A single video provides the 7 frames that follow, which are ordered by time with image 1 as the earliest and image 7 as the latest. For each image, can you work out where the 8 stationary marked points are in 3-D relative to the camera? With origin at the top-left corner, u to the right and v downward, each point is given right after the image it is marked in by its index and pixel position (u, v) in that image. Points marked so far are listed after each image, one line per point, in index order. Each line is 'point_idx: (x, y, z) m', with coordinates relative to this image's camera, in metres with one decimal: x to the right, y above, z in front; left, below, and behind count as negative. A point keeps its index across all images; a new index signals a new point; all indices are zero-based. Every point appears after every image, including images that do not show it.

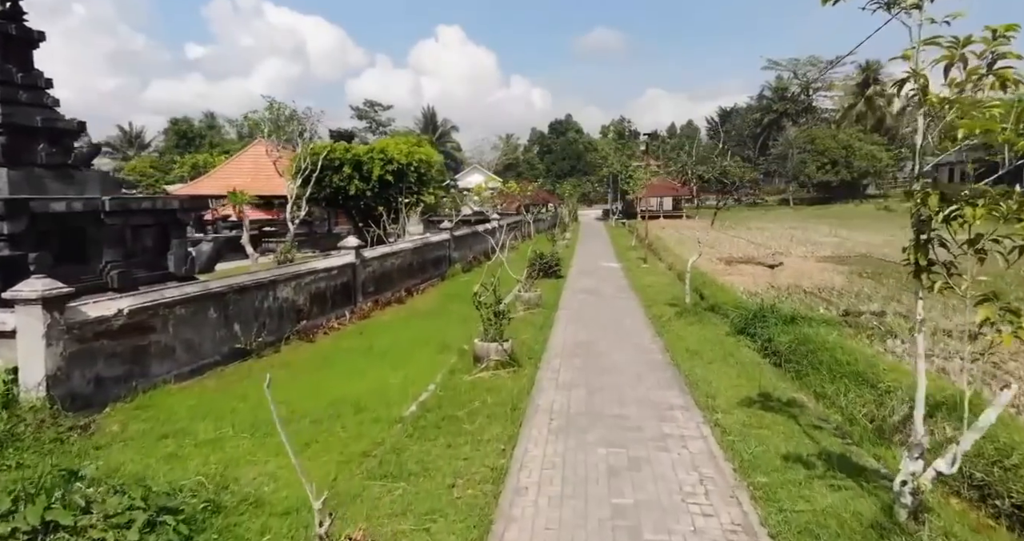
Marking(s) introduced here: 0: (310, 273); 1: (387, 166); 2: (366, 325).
0: (-3.5, -0.1, +11.3) m
1: (-3.4, +2.8, +17.5) m
2: (-2.7, -1.0, +12.1) m
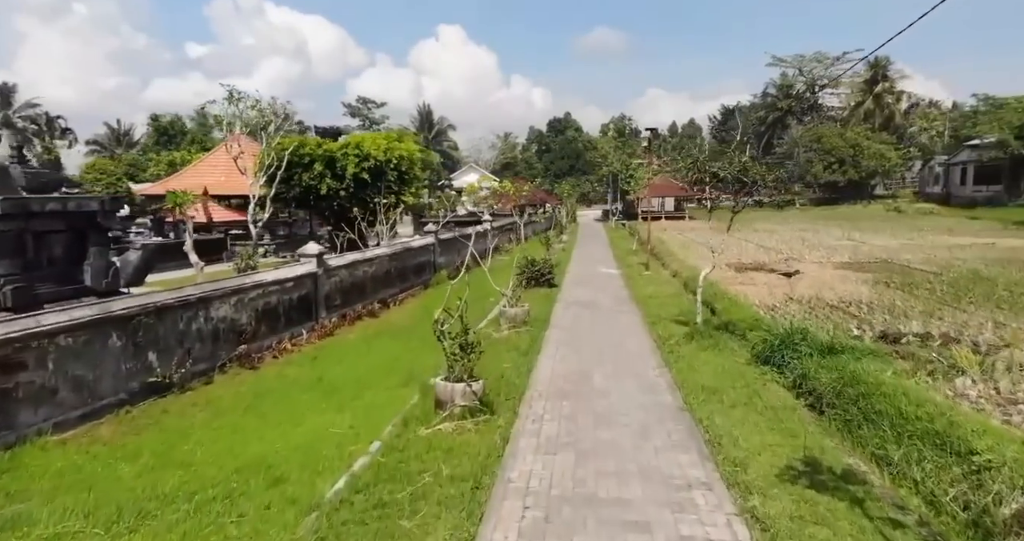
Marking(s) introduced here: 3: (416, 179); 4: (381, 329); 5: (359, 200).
0: (-3.8, -0.2, +9.7) m
1: (-3.6, +2.6, +15.9) m
2: (-3.0, -1.2, +10.4) m
3: (-2.6, +2.5, +17.5) m
4: (-2.4, -1.1, +11.9) m
5: (-3.8, +1.8, +16.3) m
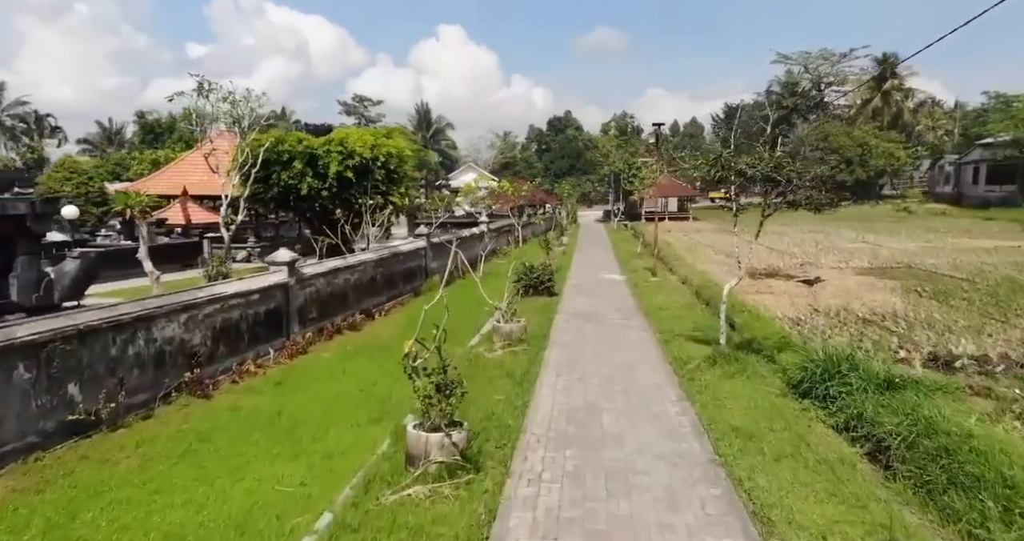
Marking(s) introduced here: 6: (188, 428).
0: (-3.9, -0.4, +8.4) m
1: (-3.7, +2.4, +14.6) m
2: (-3.1, -1.4, +9.2) m
3: (-2.7, +2.3, +16.3) m
4: (-2.5, -1.2, +10.6) m
5: (-3.9, +1.6, +15.1) m
6: (-3.3, -1.6, +6.7) m
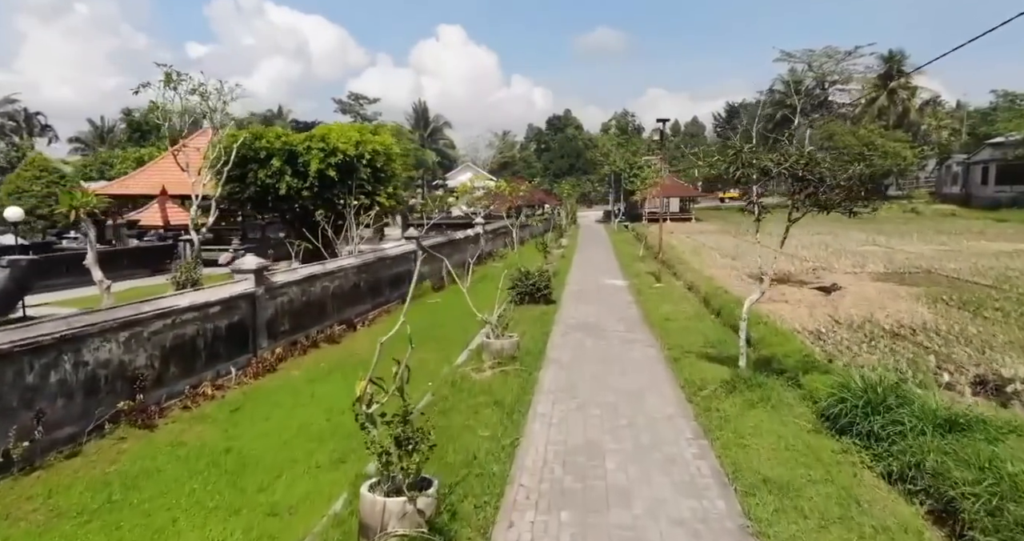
0: (-4.0, -0.5, +7.4) m
1: (-3.8, +2.3, +13.6) m
2: (-3.2, -1.5, +8.2) m
3: (-2.8, +2.2, +15.3) m
4: (-2.6, -1.3, +9.6) m
5: (-4.0, +1.5, +14.0) m
6: (-3.4, -1.7, +5.6) m
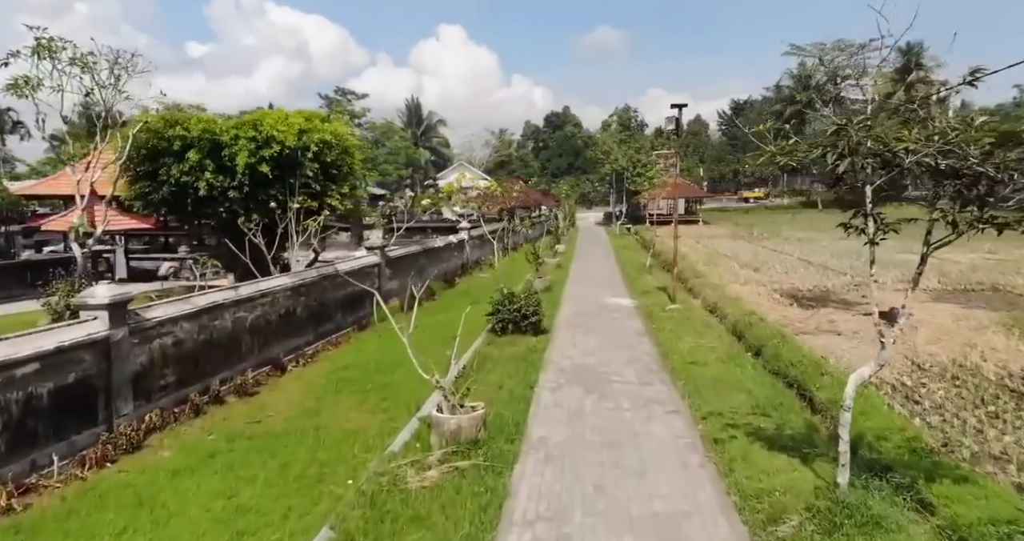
0: (-4.3, -0.9, +4.6) m
1: (-4.1, +2.0, +10.8) m
2: (-3.5, -1.8, +5.4) m
3: (-3.1, +1.8, +12.5) m
4: (-2.9, -1.7, +6.8) m
5: (-4.4, +1.1, +11.3) m
6: (-3.7, -2.1, +2.9) m
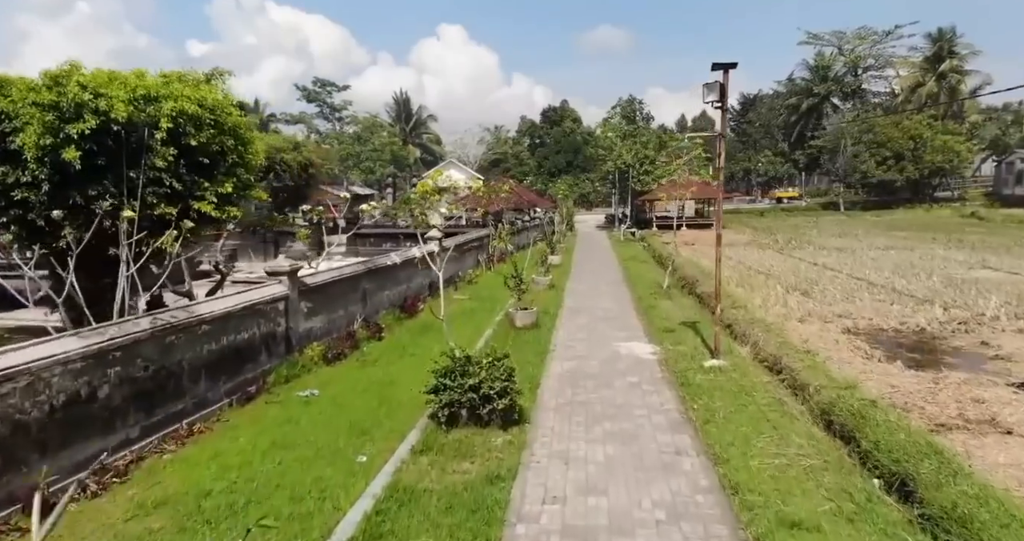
0: (-4.8, -1.4, +0.5) m
1: (-4.6, +1.5, +6.8) m
2: (-4.0, -2.3, +1.3) m
3: (-3.6, +1.3, +8.4) m
4: (-3.4, -2.2, +2.8) m
5: (-4.8, +0.7, +7.2) m
6: (-4.2, -2.6, -1.2) m
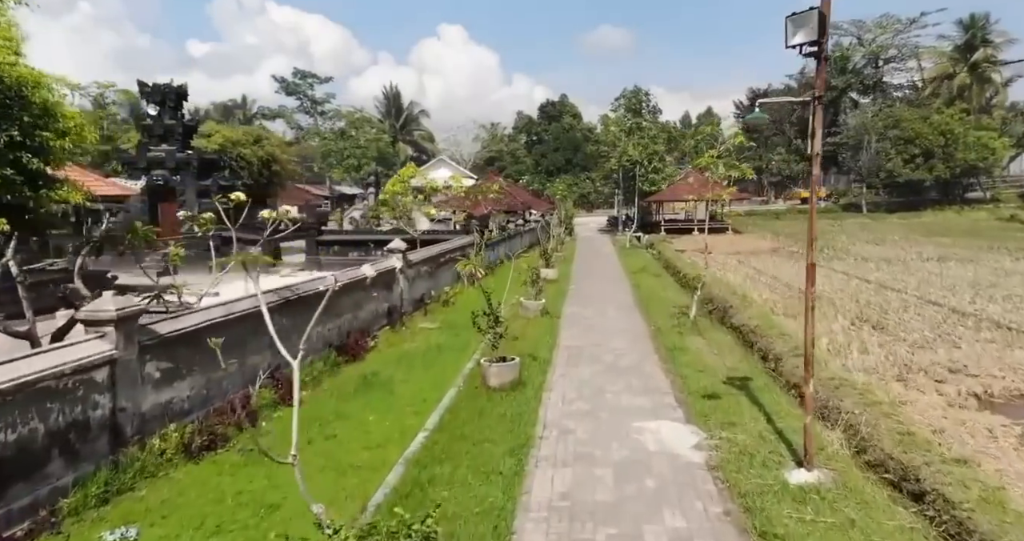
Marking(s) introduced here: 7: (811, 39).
0: (-5.1, -1.8, -2.8) m
1: (-4.9, +1.1, +3.4) m
2: (-4.3, -2.8, -2.1) m
3: (-3.9, +0.9, +5.0) m
4: (-3.7, -2.6, -0.6) m
5: (-5.1, +0.2, +3.8) m
6: (-4.5, -3.0, -4.6) m
7: (+2.3, +1.8, +5.1) m
